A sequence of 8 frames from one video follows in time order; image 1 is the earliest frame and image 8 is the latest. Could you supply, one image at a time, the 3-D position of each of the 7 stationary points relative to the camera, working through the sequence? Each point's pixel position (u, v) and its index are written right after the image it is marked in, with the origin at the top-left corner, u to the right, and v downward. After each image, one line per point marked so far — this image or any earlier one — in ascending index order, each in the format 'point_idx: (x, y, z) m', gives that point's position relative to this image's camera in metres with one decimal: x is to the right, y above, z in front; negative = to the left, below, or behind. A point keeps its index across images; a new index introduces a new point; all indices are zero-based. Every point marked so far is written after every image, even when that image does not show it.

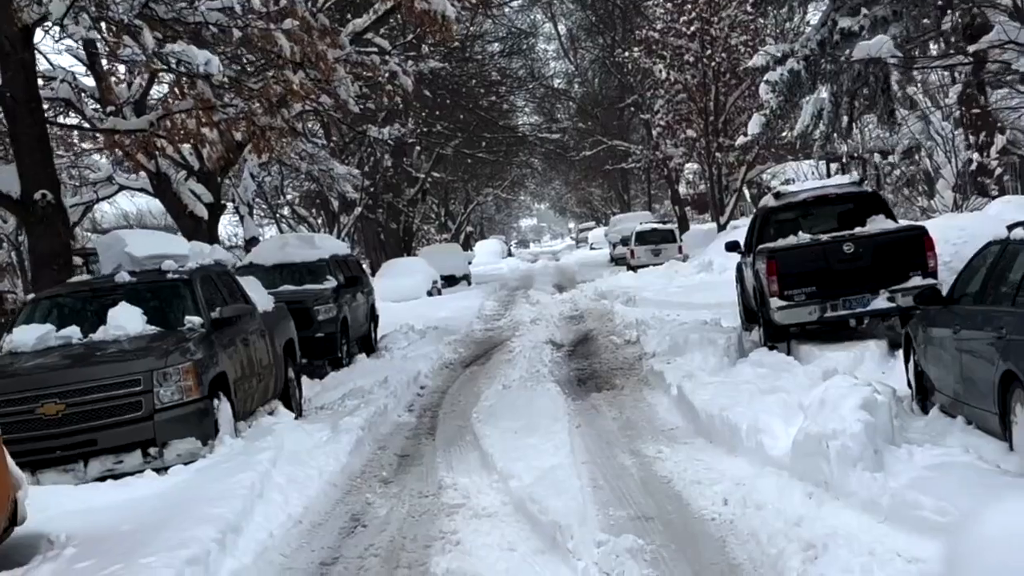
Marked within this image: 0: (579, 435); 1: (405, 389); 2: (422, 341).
0: (+0.5, -1.1, +8.2) m
1: (-1.1, -1.1, +11.8) m
2: (-1.5, -0.9, +17.5) m
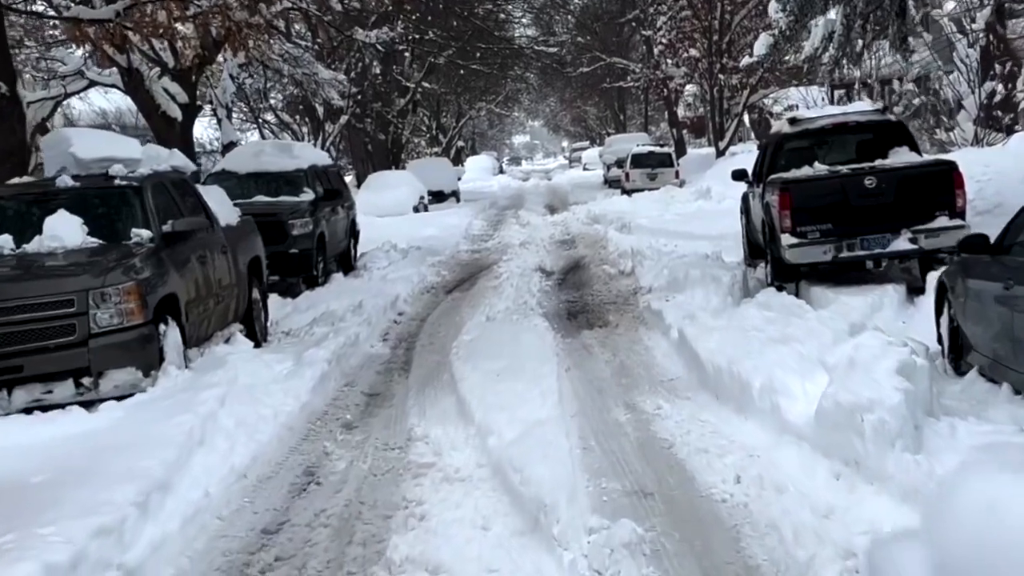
0: (+0.4, -0.6, +7.3) m
1: (-1.3, -0.3, +10.9) m
2: (-1.7, +0.4, +16.6) m
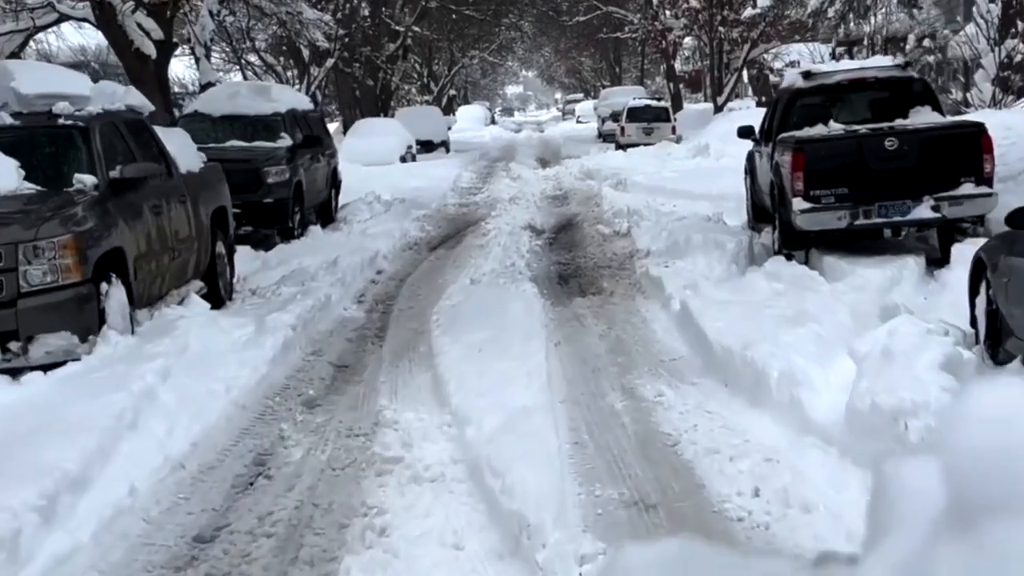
0: (+0.3, -0.4, +6.6) m
1: (-1.4, +0.1, +10.1) m
2: (-1.8, +1.1, +15.7) m
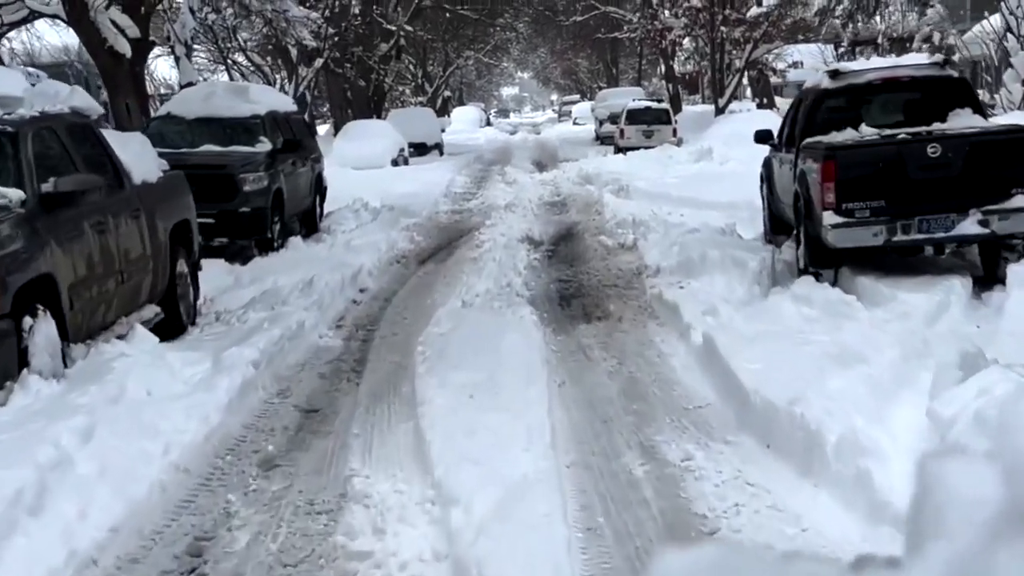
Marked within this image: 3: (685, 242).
0: (+0.3, -0.6, +5.6) m
1: (-1.5, -0.1, +9.2) m
2: (-1.9, +0.9, +14.8) m
3: (+1.6, +0.4, +10.2) m
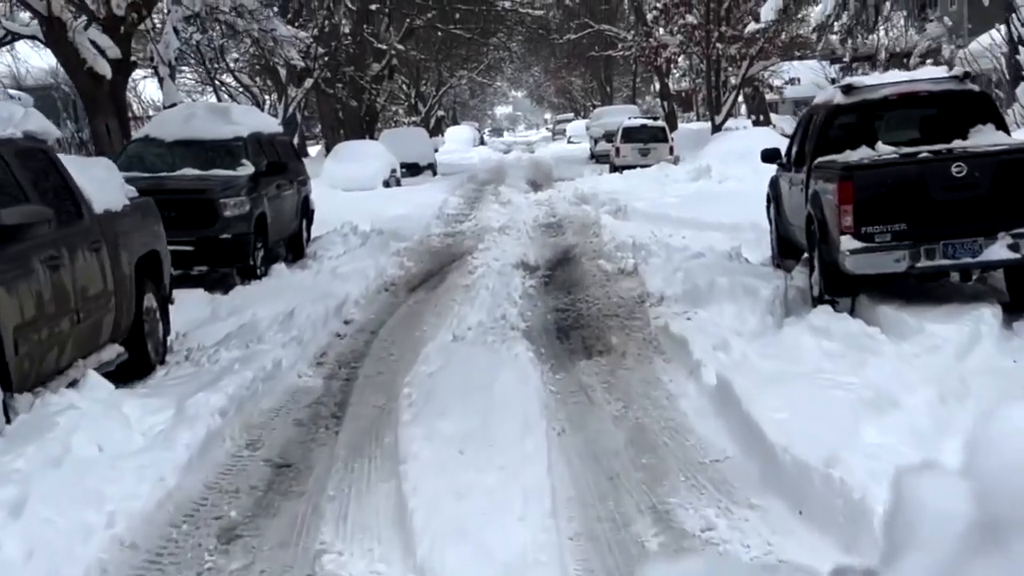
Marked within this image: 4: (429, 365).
0: (+0.3, -0.8, +5.0) m
1: (-1.5, -0.3, +8.6) m
2: (-2.0, +0.5, +14.2) m
3: (+1.6, +0.2, +9.6) m
4: (-0.5, -0.5, +7.2) m
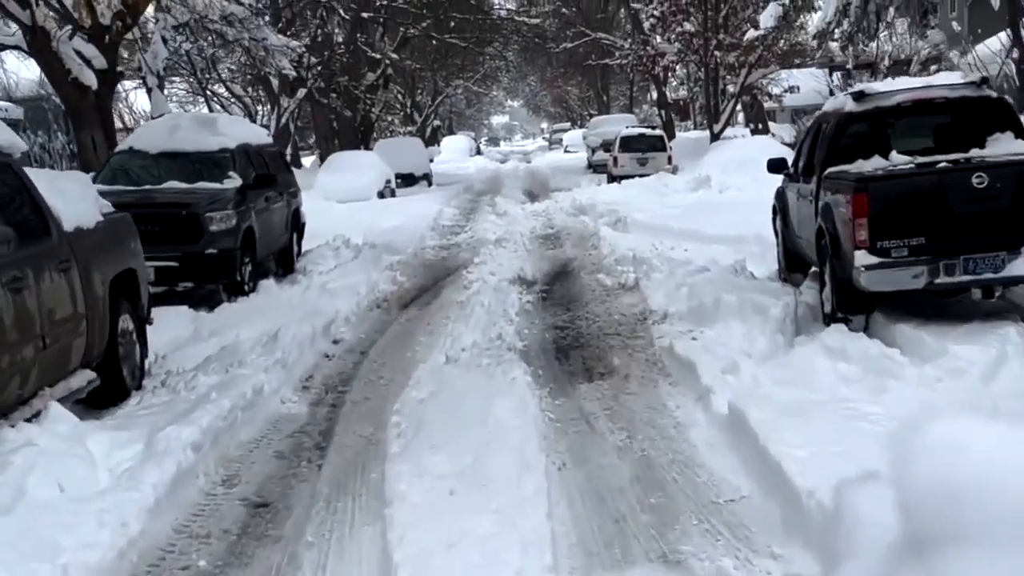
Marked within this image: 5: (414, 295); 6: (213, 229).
0: (+0.2, -0.9, +4.6) m
1: (-1.5, -0.5, +8.1) m
2: (-2.0, +0.3, +13.8) m
3: (+1.5, 0.0, +9.2) m
4: (-0.6, -0.6, +6.8) m
5: (-1.0, -0.1, +11.4) m
6: (-3.1, +0.6, +11.3) m
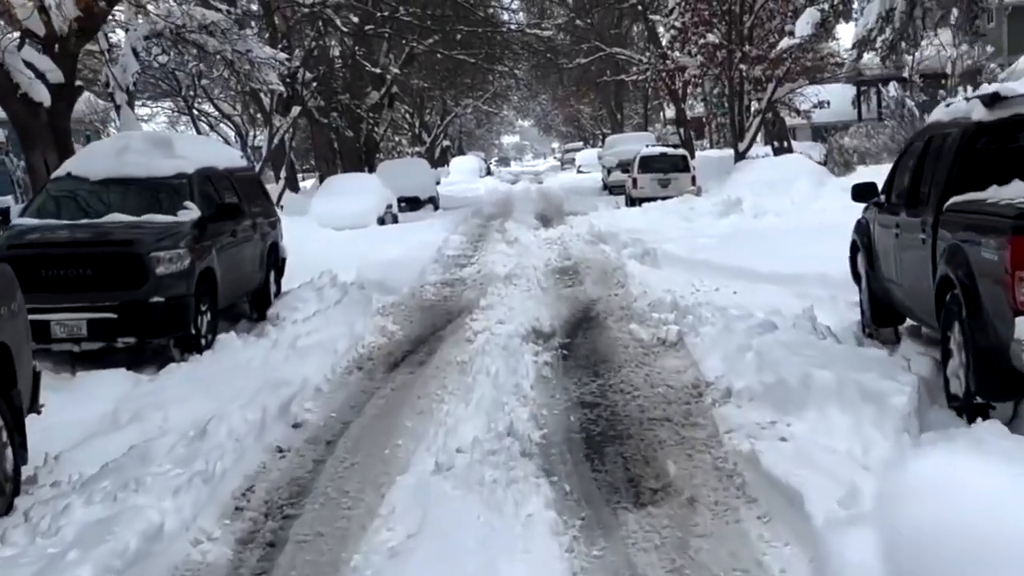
0: (+0.3, -1.2, +2.4) m
1: (-1.5, -0.9, +6.0) m
2: (-1.9, -0.2, +11.7) m
3: (+1.6, -0.4, +7.1) m
4: (-0.5, -1.0, +4.6) m
5: (-0.9, -0.5, +9.3) m
6: (-3.0, +0.1, +9.3) m
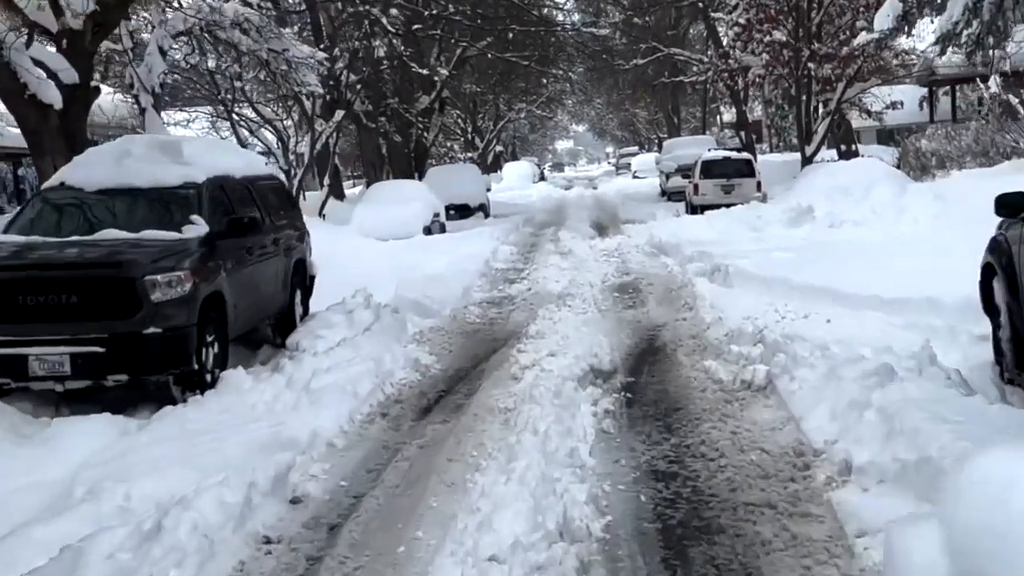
0: (+0.3, -1.4, +1.0) m
1: (-1.2, -1.1, +4.7) m
2: (-1.4, -0.4, +10.3) m
3: (+1.9, -0.6, +5.5) m
4: (-0.3, -1.2, +3.2) m
5: (-0.5, -0.8, +7.9) m
6: (-2.6, -0.1, +8.0) m
